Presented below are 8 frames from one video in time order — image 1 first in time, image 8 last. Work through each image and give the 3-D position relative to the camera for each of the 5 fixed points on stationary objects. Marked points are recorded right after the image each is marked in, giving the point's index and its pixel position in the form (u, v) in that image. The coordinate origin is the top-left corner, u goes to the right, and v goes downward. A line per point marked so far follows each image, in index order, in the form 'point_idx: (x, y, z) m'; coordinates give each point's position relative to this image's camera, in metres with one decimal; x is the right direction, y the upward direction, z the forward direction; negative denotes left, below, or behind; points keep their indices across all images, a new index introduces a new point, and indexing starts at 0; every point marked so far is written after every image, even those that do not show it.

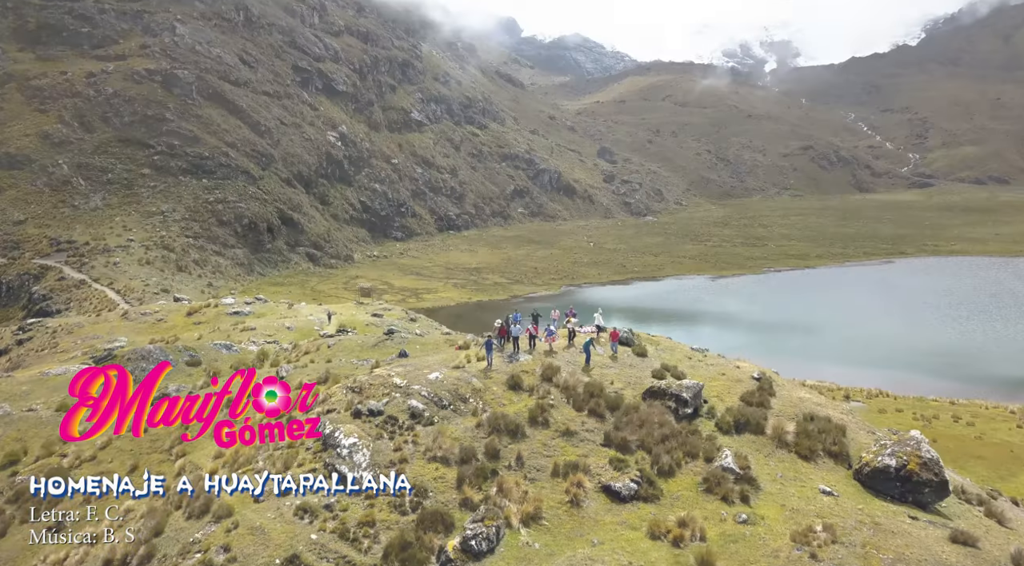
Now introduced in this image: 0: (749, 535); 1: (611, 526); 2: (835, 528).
0: (+6.7, -7.2, +18.9) m
1: (+2.9, -7.3, +19.7) m
2: (+9.0, -7.1, +19.1) m
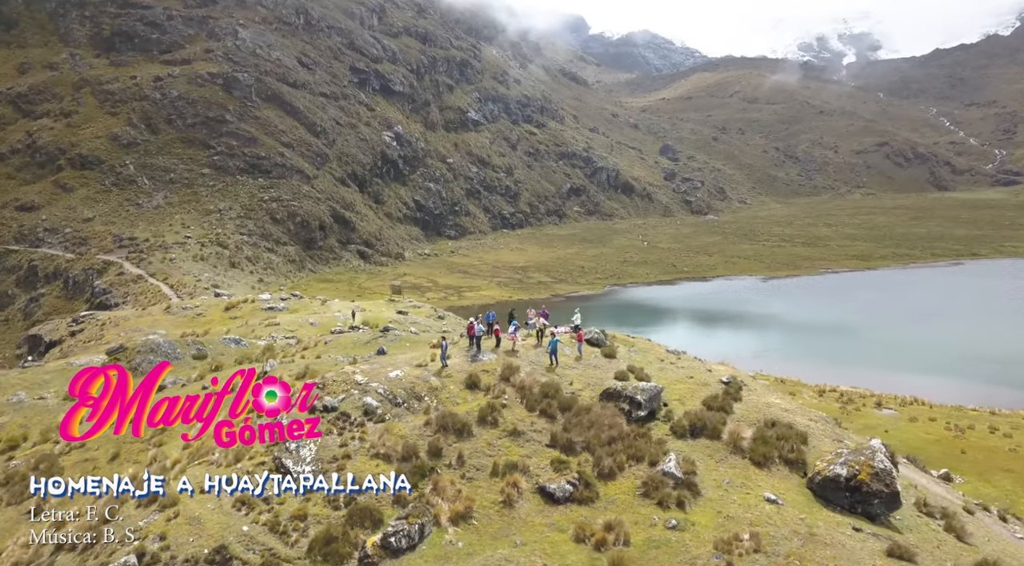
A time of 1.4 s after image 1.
0: (+4.4, -7.2, +18.4) m
1: (+0.7, -7.2, +19.4) m
2: (+6.8, -7.1, +18.5) m
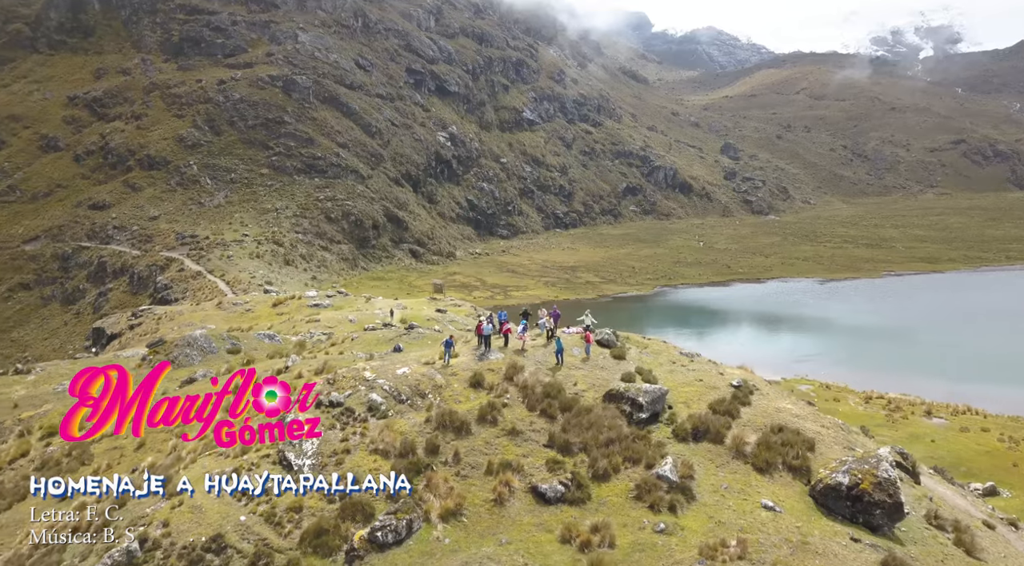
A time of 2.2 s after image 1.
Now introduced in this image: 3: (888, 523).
0: (+4.0, -7.2, +18.1) m
1: (+0.4, -7.2, +19.4) m
2: (+6.4, -7.1, +18.0) m
3: (+11.2, -7.2, +19.7) m
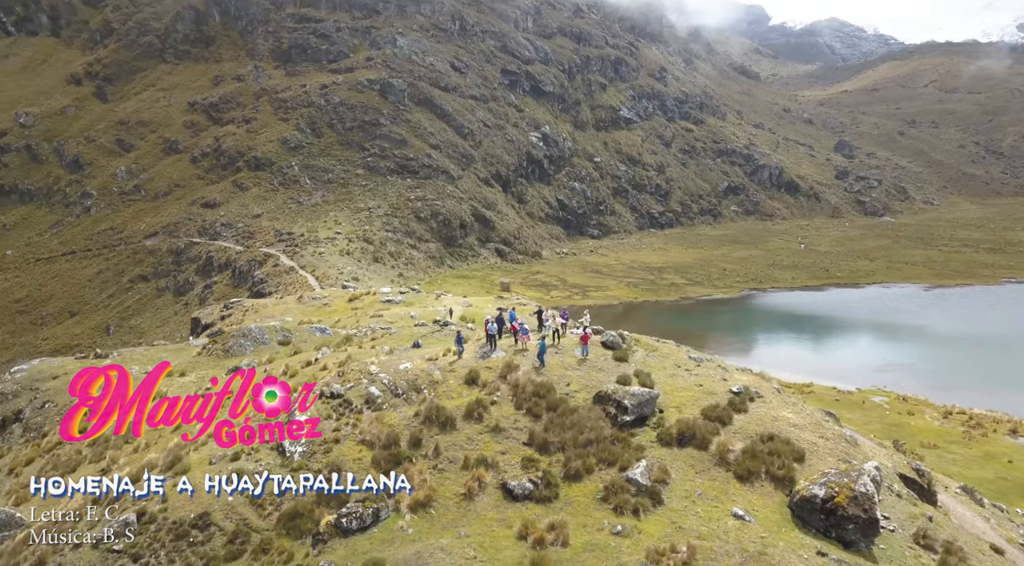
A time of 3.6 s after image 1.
0: (+2.7, -7.3, +18.1) m
1: (-0.7, -7.2, +19.8) m
2: (+5.0, -7.2, +17.8) m
3: (+10.0, -7.3, +18.8) m
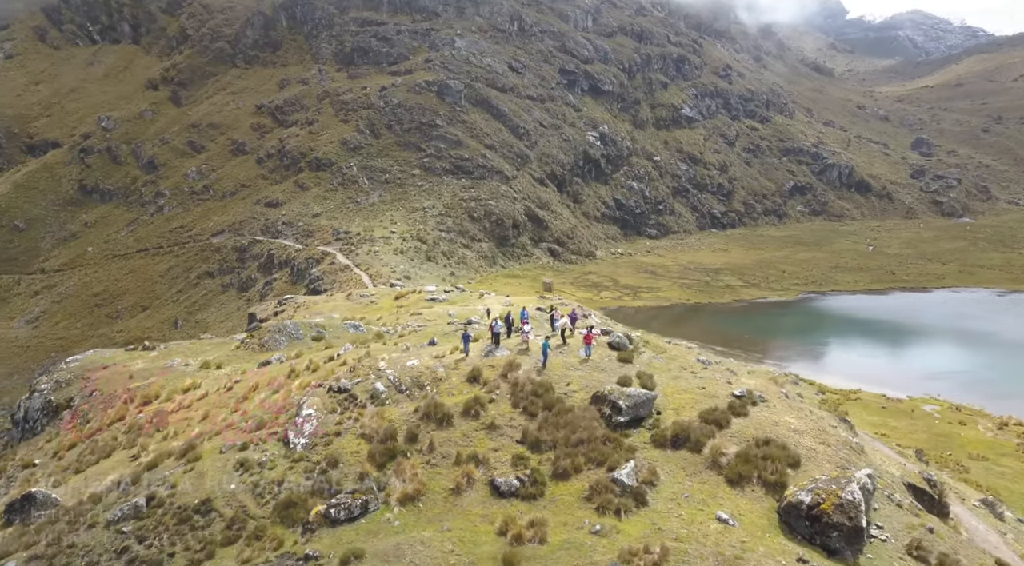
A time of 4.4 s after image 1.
0: (+2.1, -7.3, +18.3) m
1: (-1.3, -7.2, +20.2) m
2: (+4.4, -7.3, +17.7) m
3: (+9.4, -7.4, +18.5) m
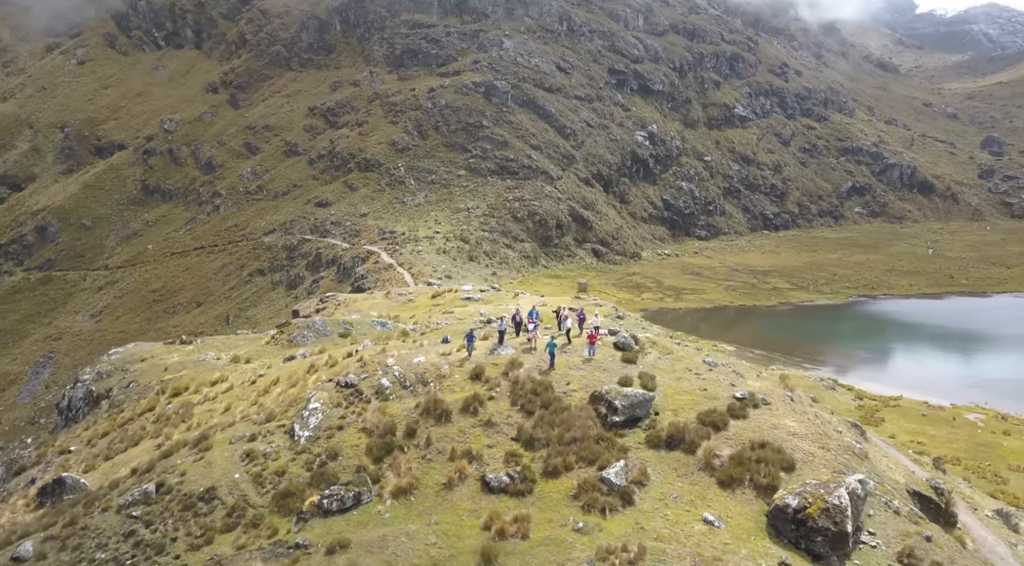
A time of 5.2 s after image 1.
0: (+1.6, -7.3, +18.5) m
1: (-1.6, -7.1, +20.6) m
2: (+3.8, -7.3, +17.8) m
3: (+8.9, -7.5, +18.3) m
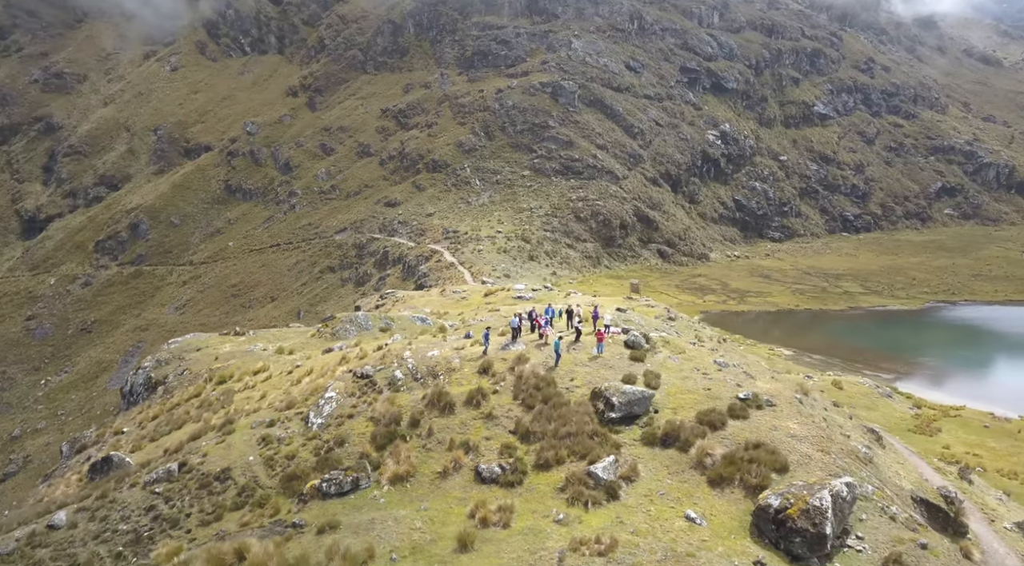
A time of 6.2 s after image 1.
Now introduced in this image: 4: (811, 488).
0: (+1.0, -7.2, +19.0) m
1: (-2.0, -7.0, +21.4) m
2: (+3.2, -7.2, +18.2) m
3: (+8.3, -7.5, +18.2) m
4: (+8.8, -6.0, +19.1) m
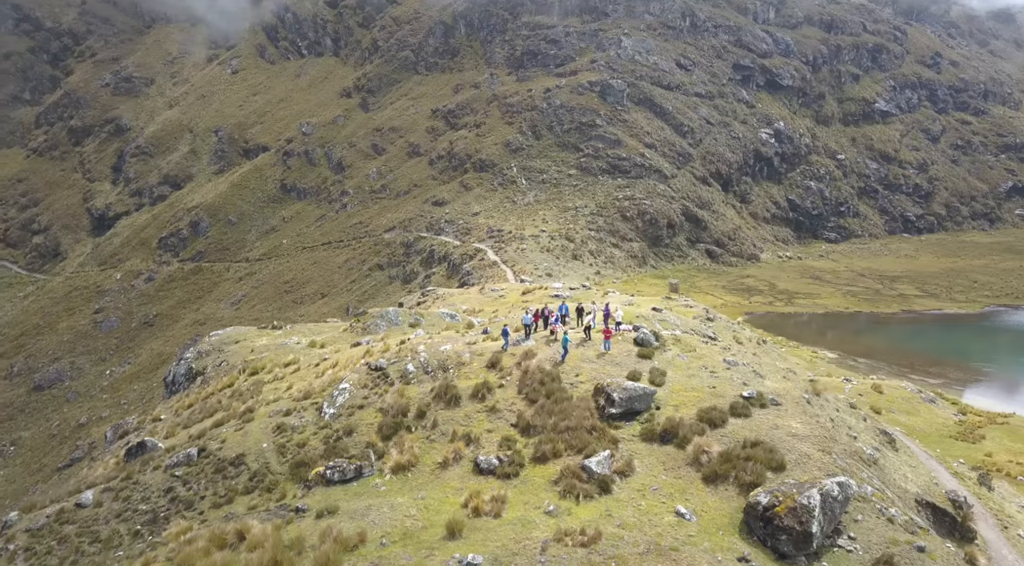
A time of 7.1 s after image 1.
0: (+0.7, -7.1, +19.5) m
1: (-2.2, -6.9, +22.0) m
2: (+2.8, -7.2, +18.5) m
3: (+7.9, -7.5, +18.2) m
4: (+8.5, -5.9, +19.1) m
